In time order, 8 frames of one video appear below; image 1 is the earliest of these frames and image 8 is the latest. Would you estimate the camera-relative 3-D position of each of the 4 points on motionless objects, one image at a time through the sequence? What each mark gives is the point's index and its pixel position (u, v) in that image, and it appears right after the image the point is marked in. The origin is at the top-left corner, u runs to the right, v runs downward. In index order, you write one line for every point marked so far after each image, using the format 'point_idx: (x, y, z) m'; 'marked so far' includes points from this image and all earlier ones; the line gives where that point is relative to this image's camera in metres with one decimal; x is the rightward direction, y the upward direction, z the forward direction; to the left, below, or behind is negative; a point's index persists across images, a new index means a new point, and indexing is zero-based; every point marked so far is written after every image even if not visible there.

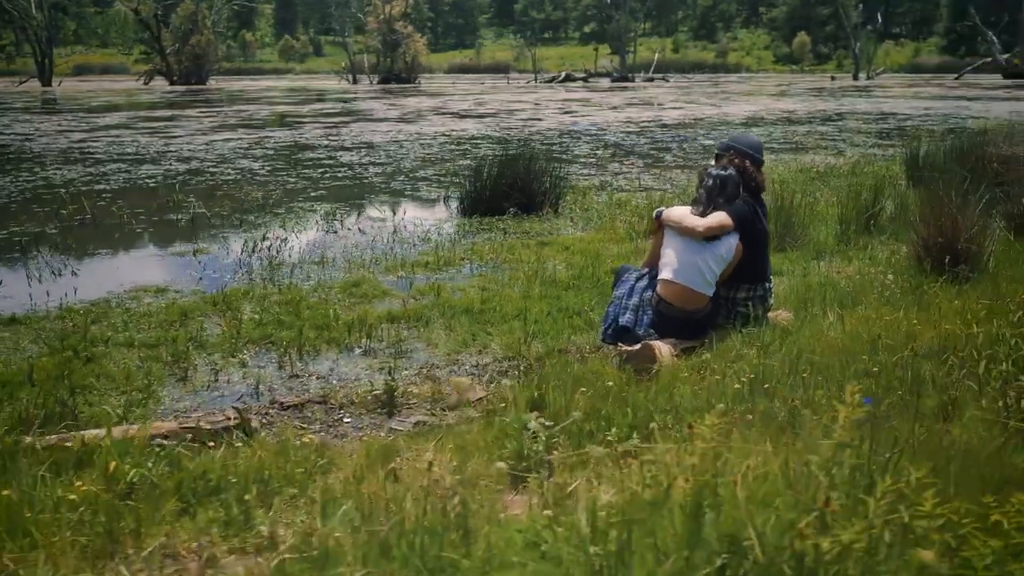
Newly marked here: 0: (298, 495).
0: (-0.8, -0.7, +3.5) m
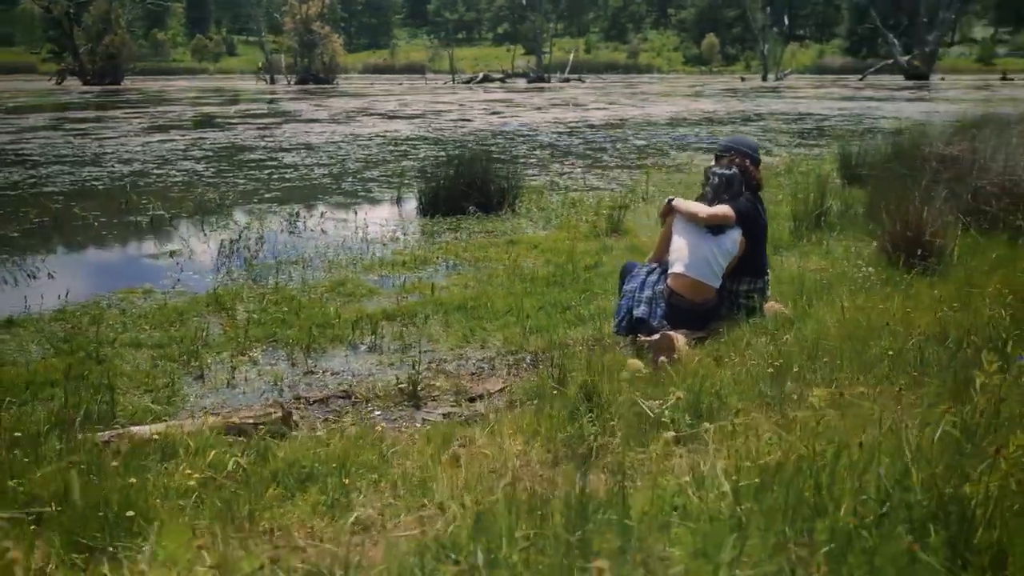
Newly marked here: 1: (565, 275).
0: (-0.5, -0.7, +3.8) m
1: (+0.4, +0.1, +8.9) m
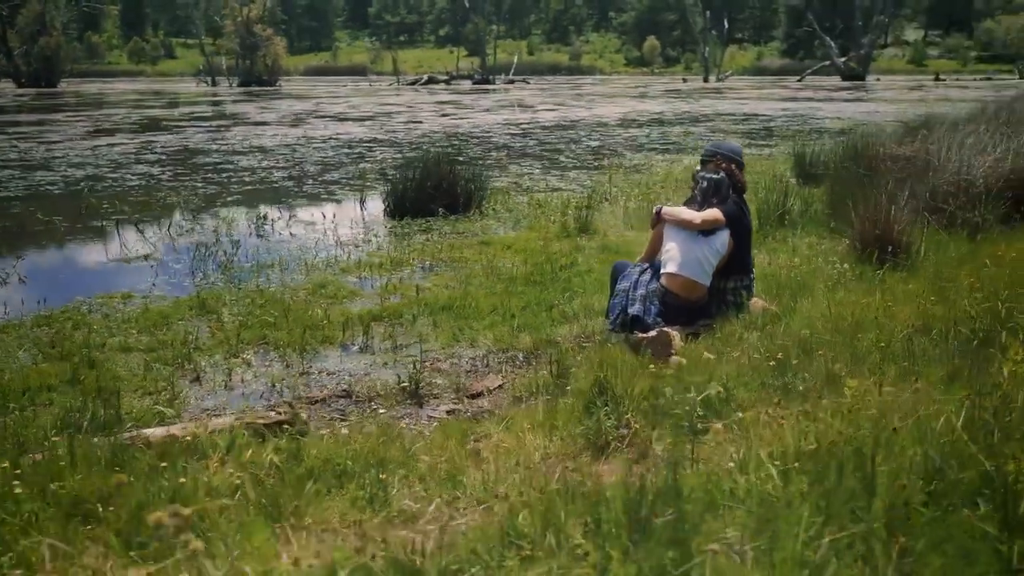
0: (-0.4, -0.7, +3.9) m
1: (+0.3, +0.1, +9.1) m
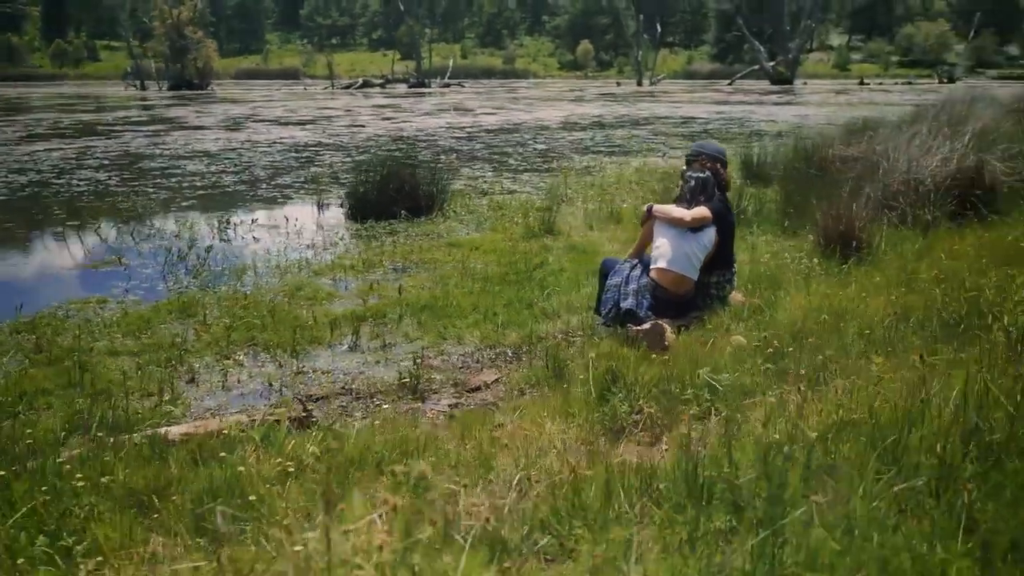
0: (-0.3, -0.7, +4.1) m
1: (0.0, +0.1, +9.3) m
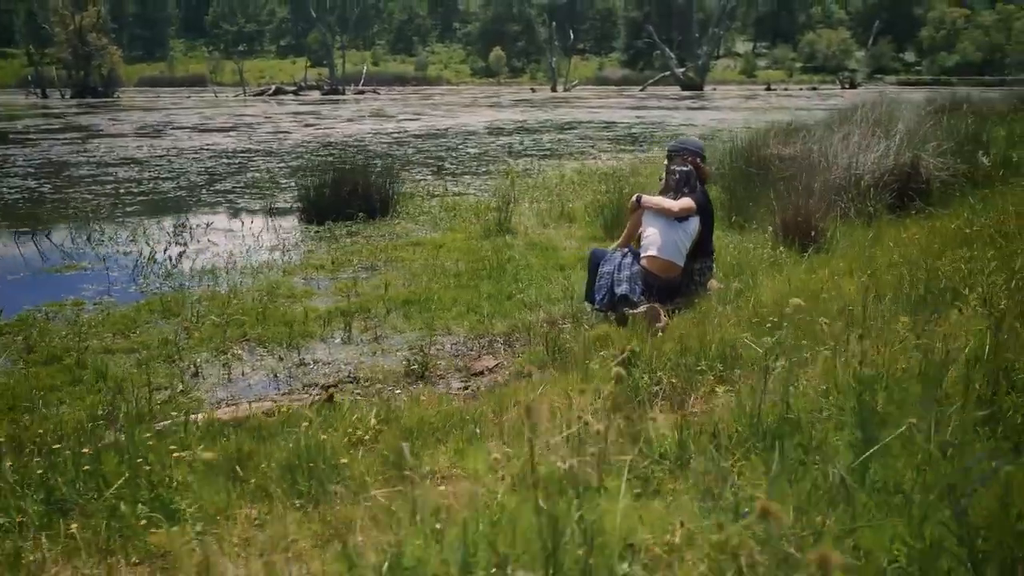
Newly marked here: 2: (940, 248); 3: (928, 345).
0: (-0.1, -0.6, +4.3) m
1: (-0.3, +0.2, +9.6) m
2: (+3.2, +0.3, +7.5) m
3: (+1.6, -0.2, +3.9) m
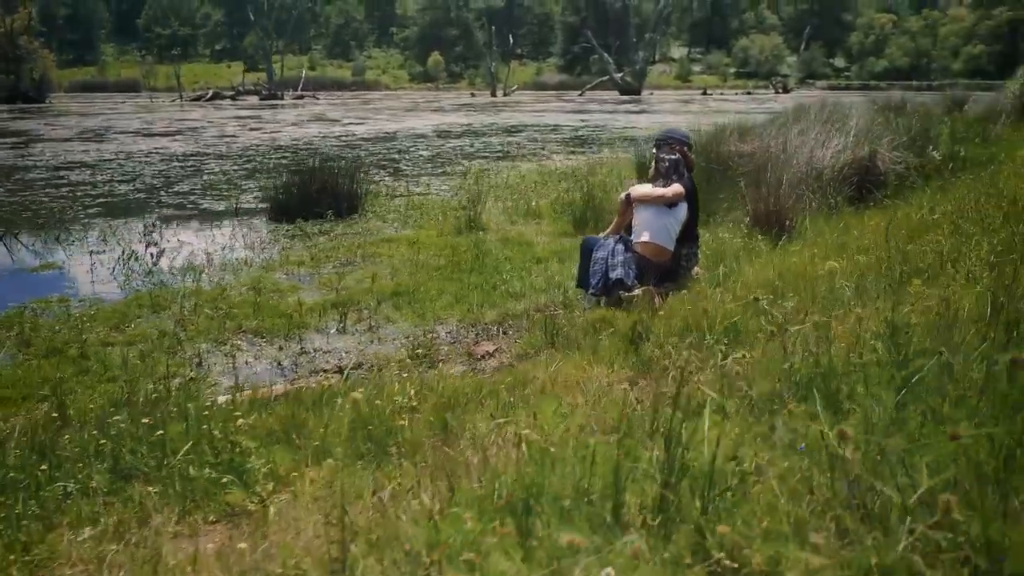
0: (0.0, -0.5, +4.6) m
1: (-0.5, +0.2, +9.8) m
2: (+3.1, +0.4, +8.0) m
3: (+1.7, -0.1, +4.3) m
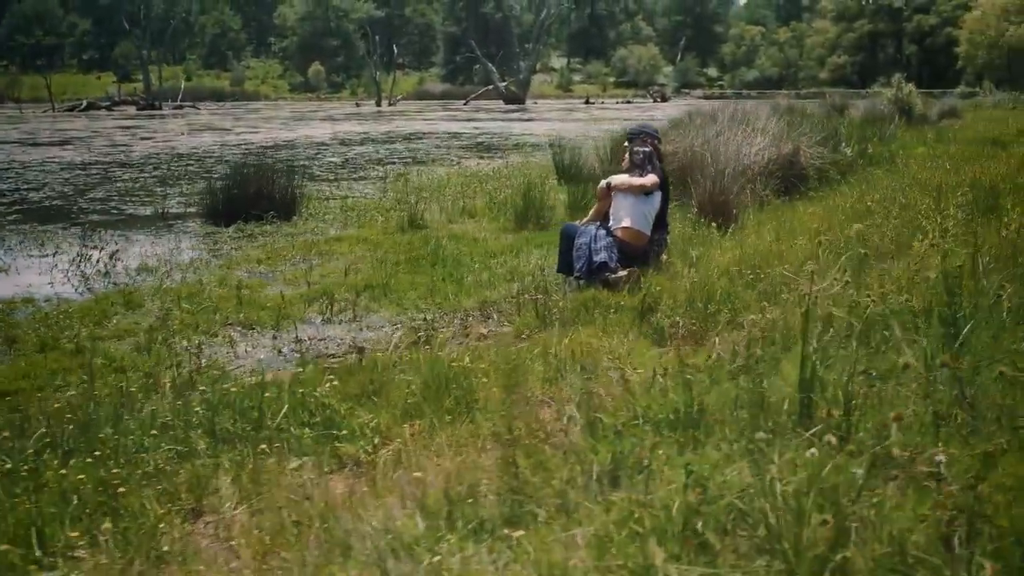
0: (+0.2, -0.3, +5.0) m
1: (-0.9, +0.3, +10.1) m
2: (+2.9, +0.6, +8.7) m
3: (+1.9, +0.1, +4.8) m
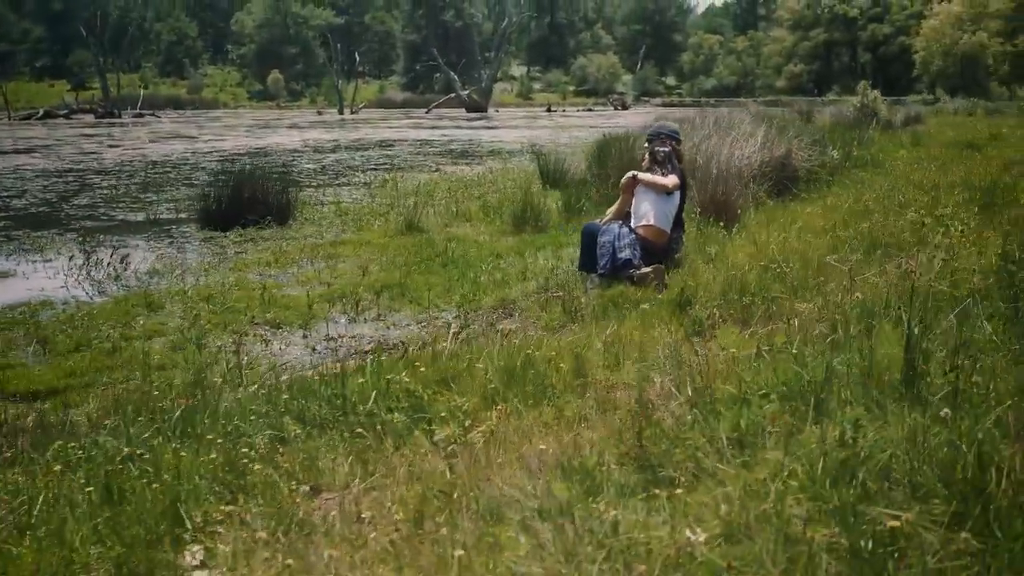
0: (+0.5, -0.3, +5.2) m
1: (-0.8, +0.3, +10.3) m
2: (+3.0, +0.6, +9.0) m
3: (+2.2, +0.1, +5.1) m
